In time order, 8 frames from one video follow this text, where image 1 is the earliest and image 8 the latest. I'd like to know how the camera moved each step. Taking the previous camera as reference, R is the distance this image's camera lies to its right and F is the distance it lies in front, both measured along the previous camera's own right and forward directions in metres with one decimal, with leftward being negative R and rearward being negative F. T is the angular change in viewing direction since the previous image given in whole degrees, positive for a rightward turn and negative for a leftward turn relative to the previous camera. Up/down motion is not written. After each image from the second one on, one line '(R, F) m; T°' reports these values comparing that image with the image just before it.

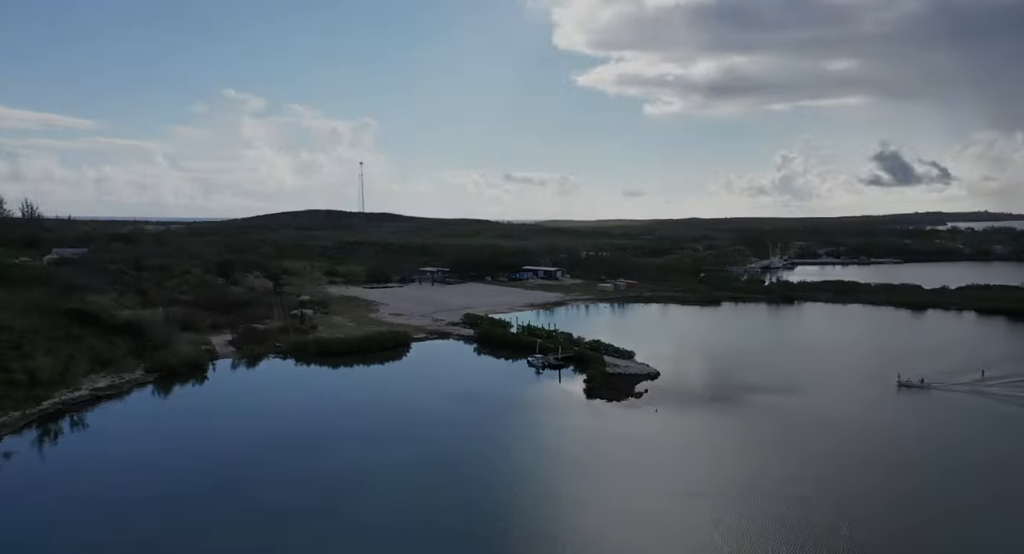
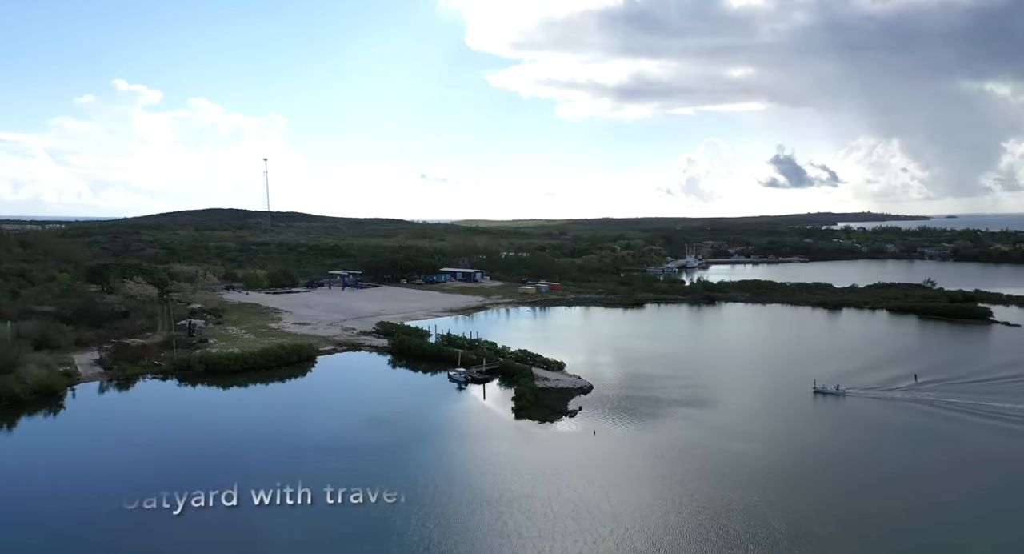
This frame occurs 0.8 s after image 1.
(-0.1, +1.4) m; +7°
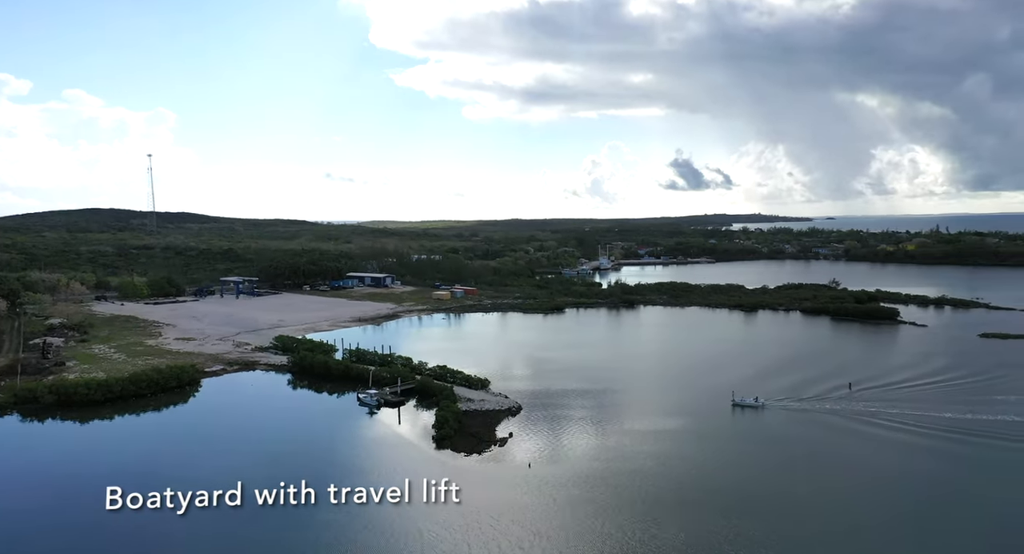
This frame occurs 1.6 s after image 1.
(-0.2, +1.5) m; +7°
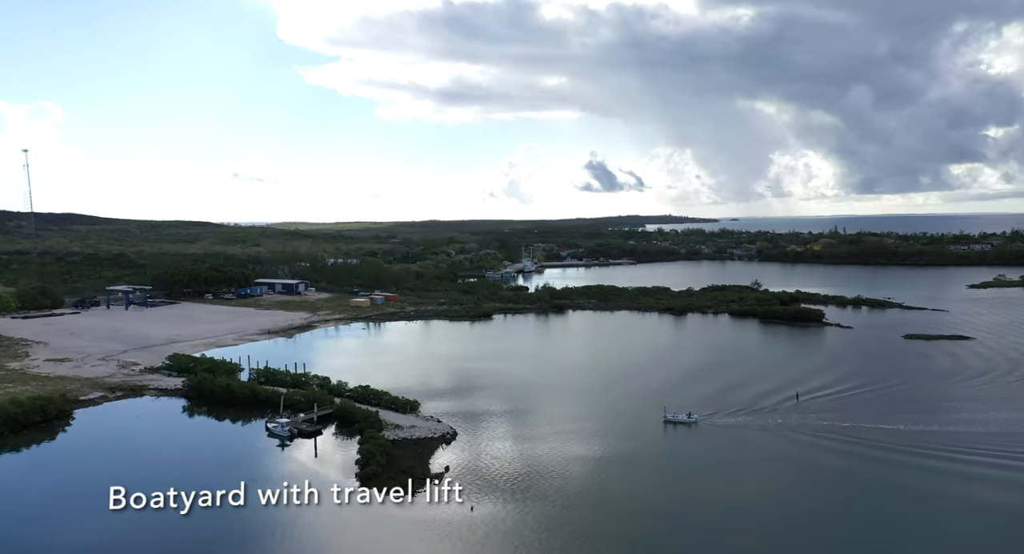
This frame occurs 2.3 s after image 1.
(-0.3, +1.4) m; +7°
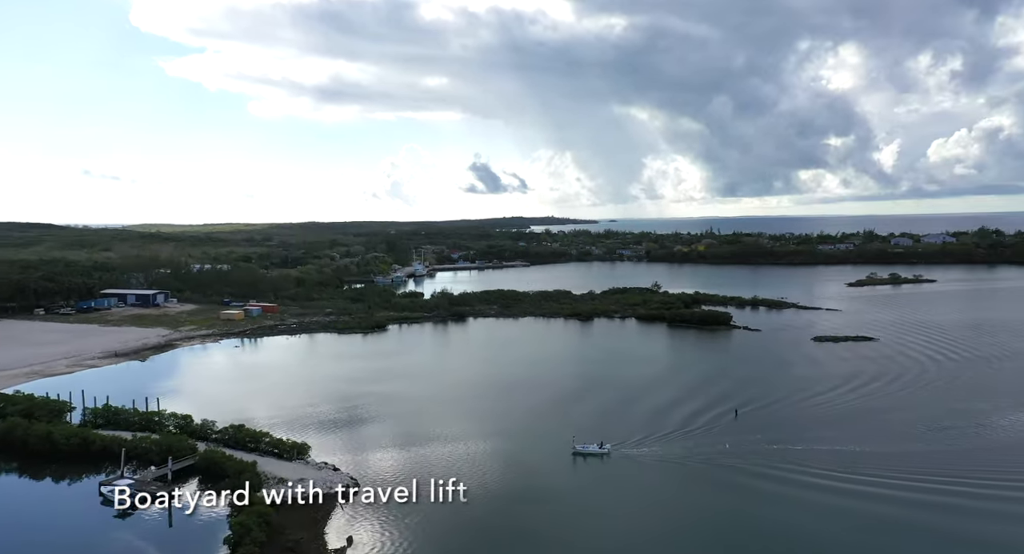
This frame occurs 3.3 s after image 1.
(-0.4, +2.2) m; +9°
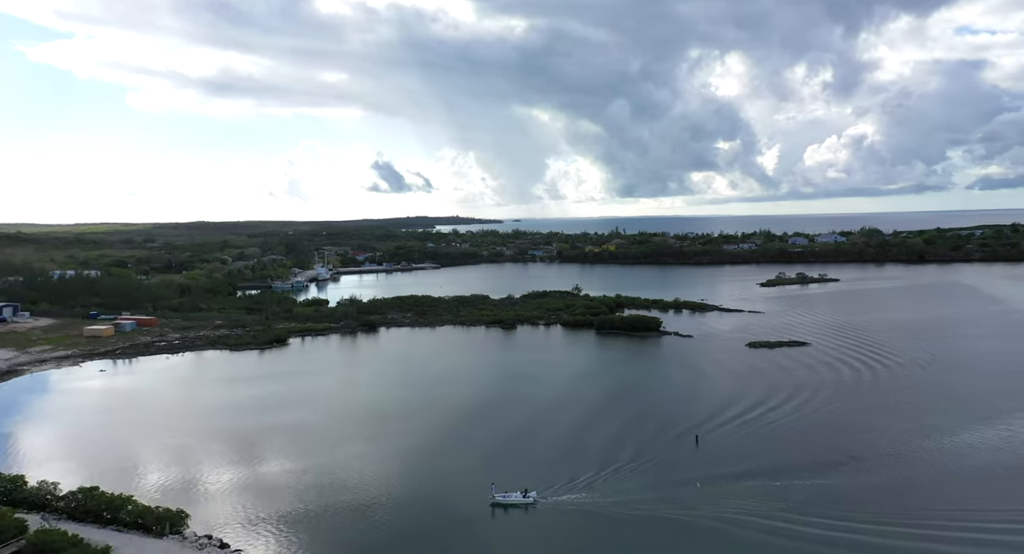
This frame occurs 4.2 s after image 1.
(-0.4, +2.1) m; +8°
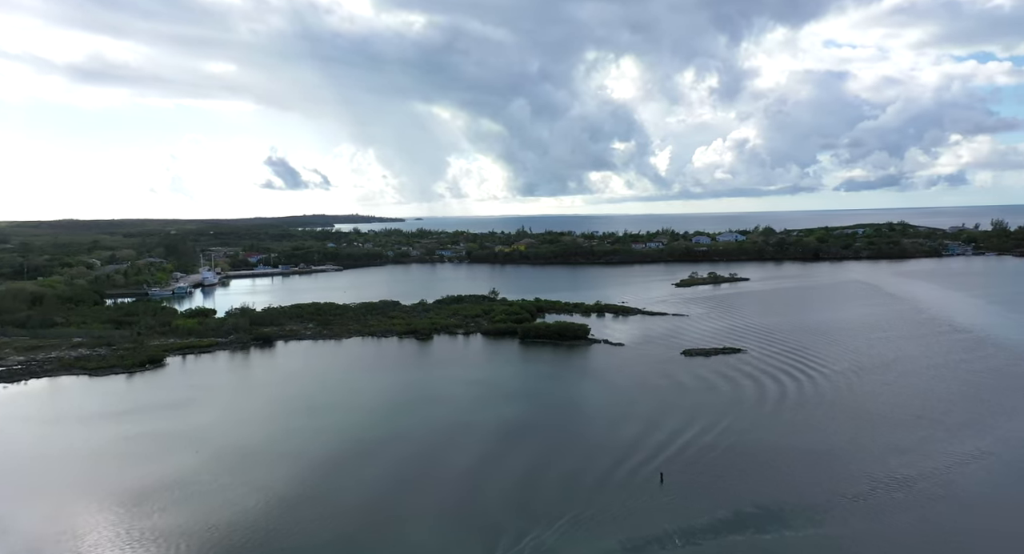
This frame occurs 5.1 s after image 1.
(-0.4, +2.2) m; +8°
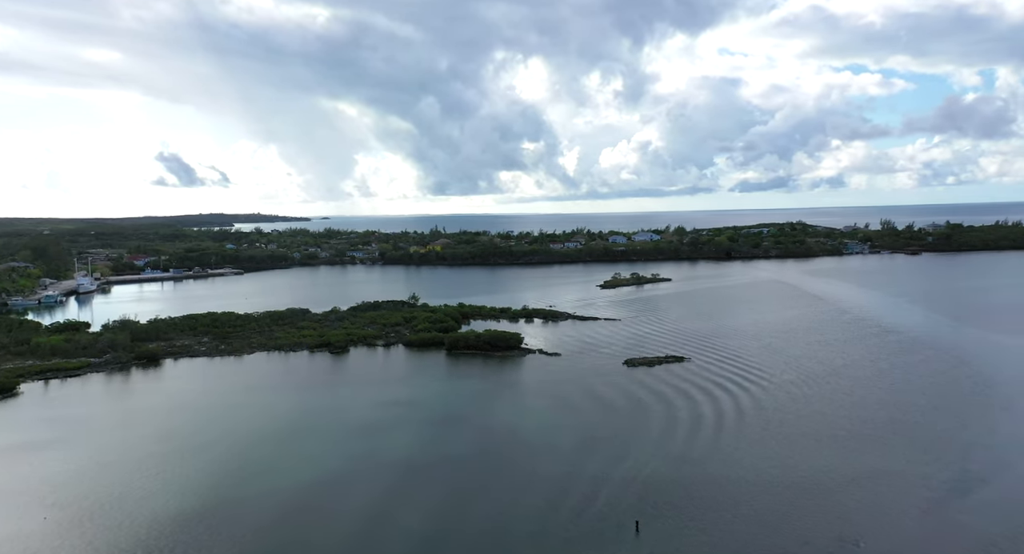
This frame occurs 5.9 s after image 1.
(-0.4, +2.0) m; +7°
